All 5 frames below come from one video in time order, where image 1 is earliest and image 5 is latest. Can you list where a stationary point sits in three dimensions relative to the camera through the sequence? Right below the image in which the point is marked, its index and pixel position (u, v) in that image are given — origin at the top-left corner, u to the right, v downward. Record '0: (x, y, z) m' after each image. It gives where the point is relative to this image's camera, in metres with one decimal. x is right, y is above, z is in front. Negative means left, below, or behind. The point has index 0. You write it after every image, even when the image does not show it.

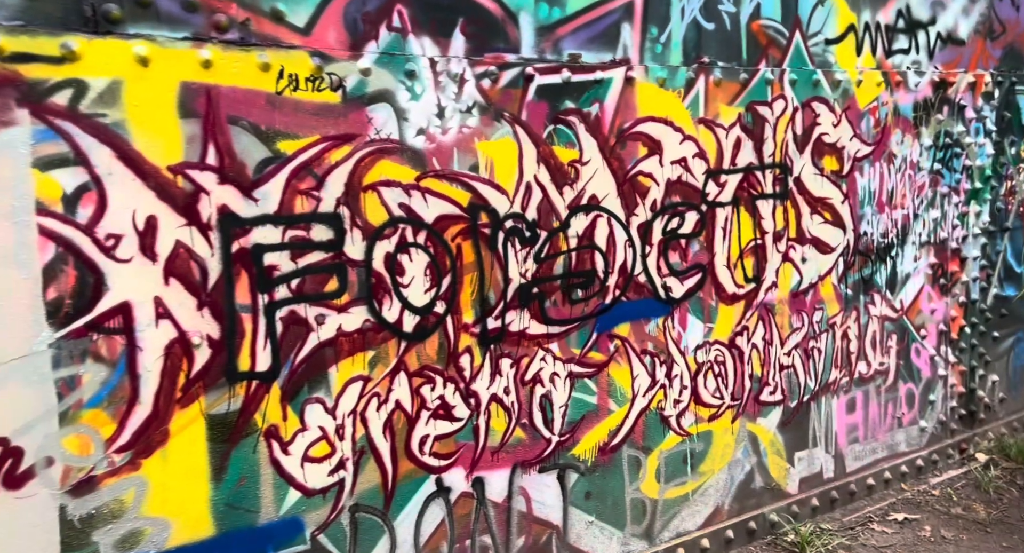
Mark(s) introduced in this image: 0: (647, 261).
0: (+0.6, +0.1, +3.0) m
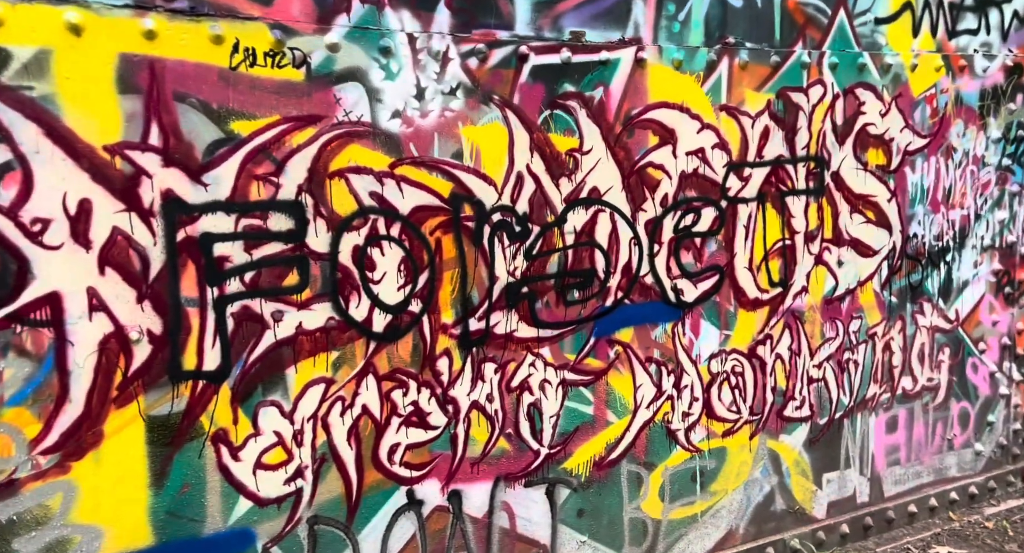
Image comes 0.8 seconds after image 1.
0: (+0.6, +0.1, +2.7) m
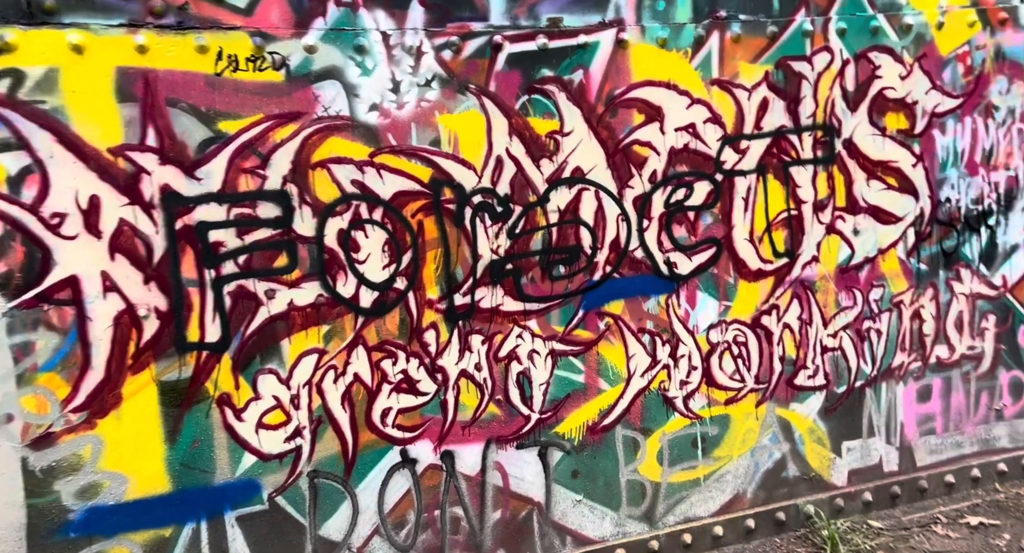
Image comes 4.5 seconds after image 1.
0: (+0.5, +0.2, +2.8) m
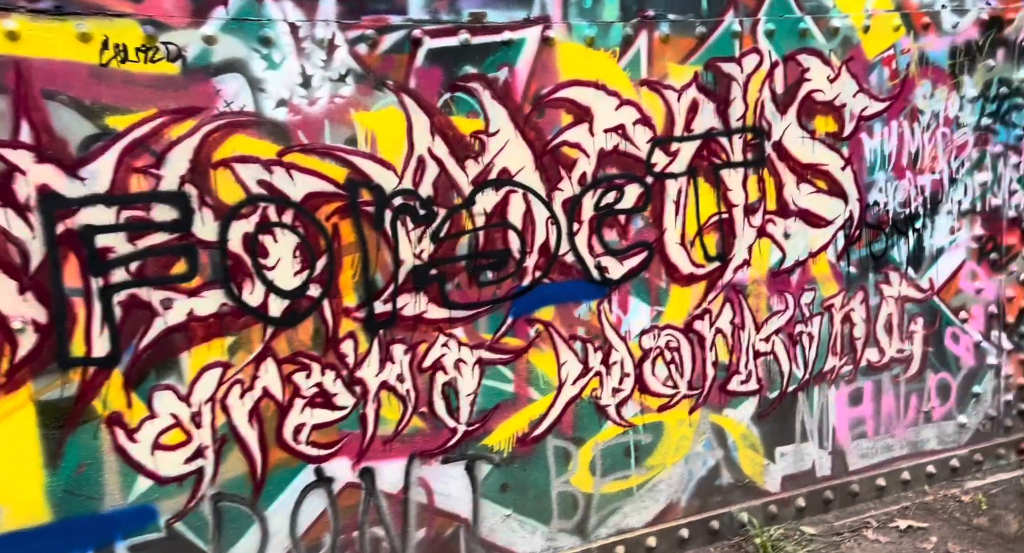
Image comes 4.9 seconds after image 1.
0: (+0.2, +0.1, +2.7) m
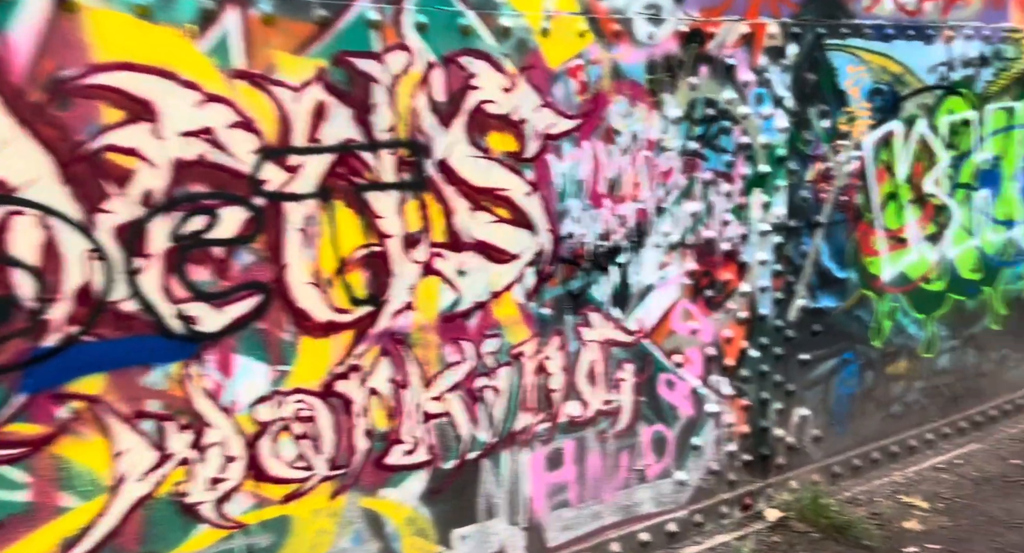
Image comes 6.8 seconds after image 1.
0: (-1.1, 0.0, +2.0) m
